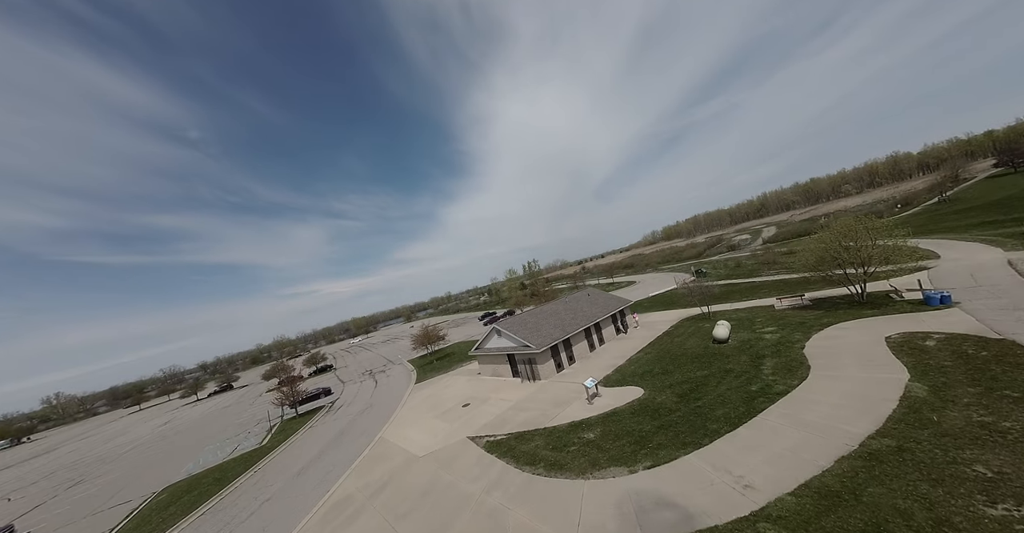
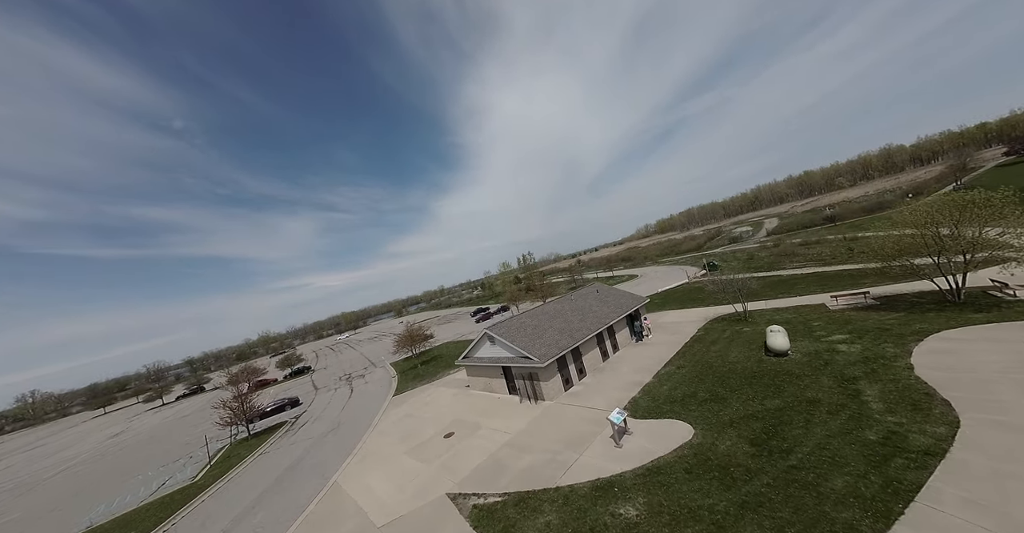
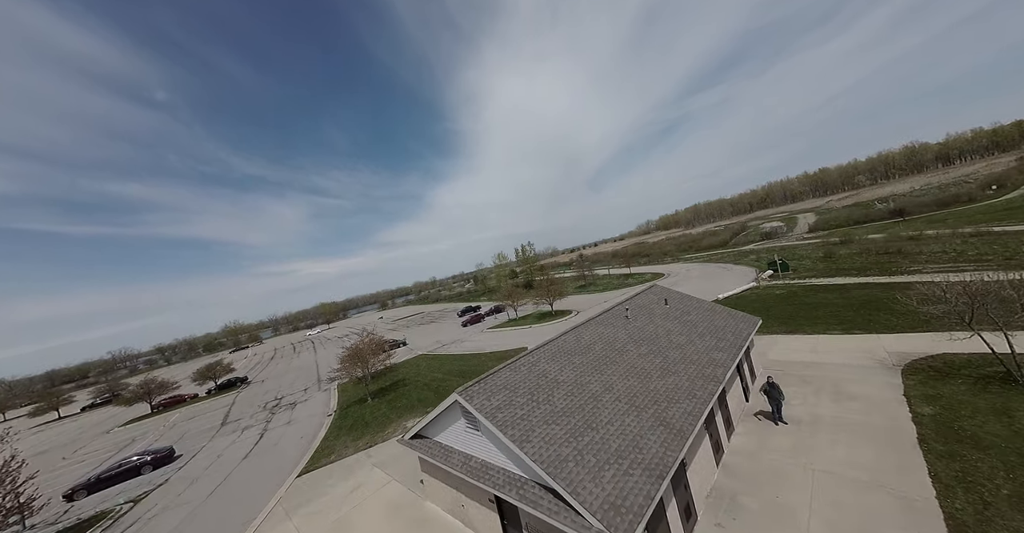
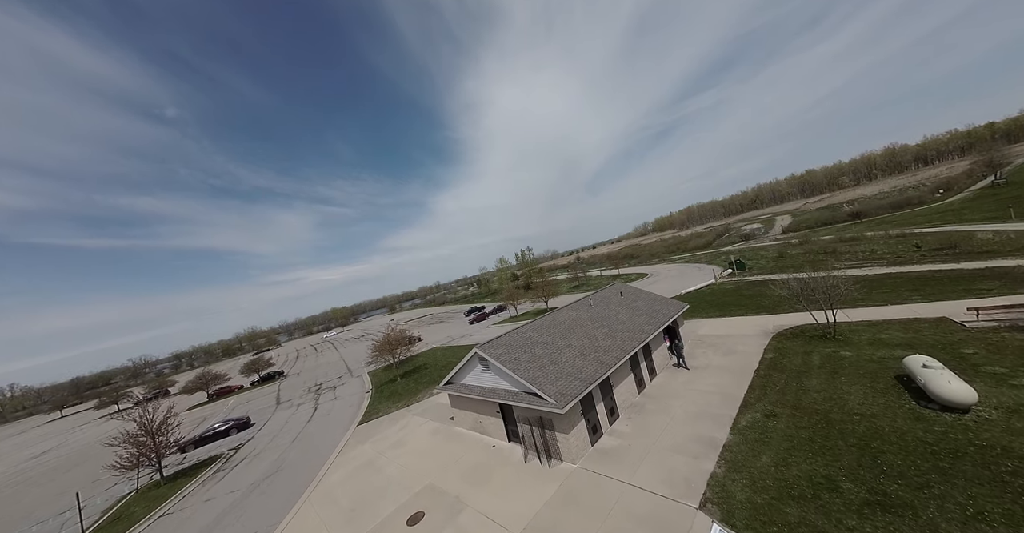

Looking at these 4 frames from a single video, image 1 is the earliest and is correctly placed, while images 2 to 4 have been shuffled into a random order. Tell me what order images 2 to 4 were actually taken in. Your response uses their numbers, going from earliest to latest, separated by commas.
2, 4, 3
